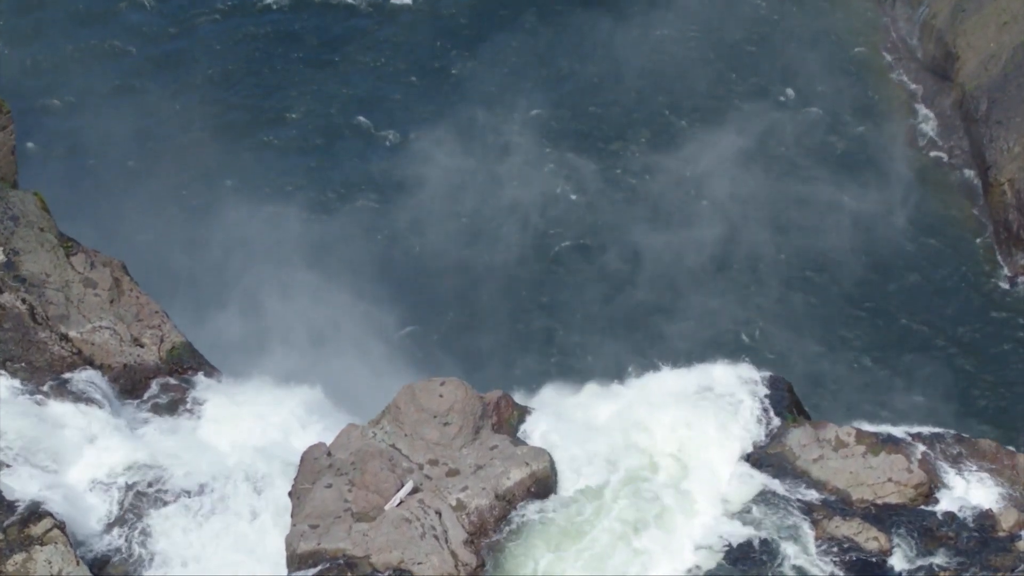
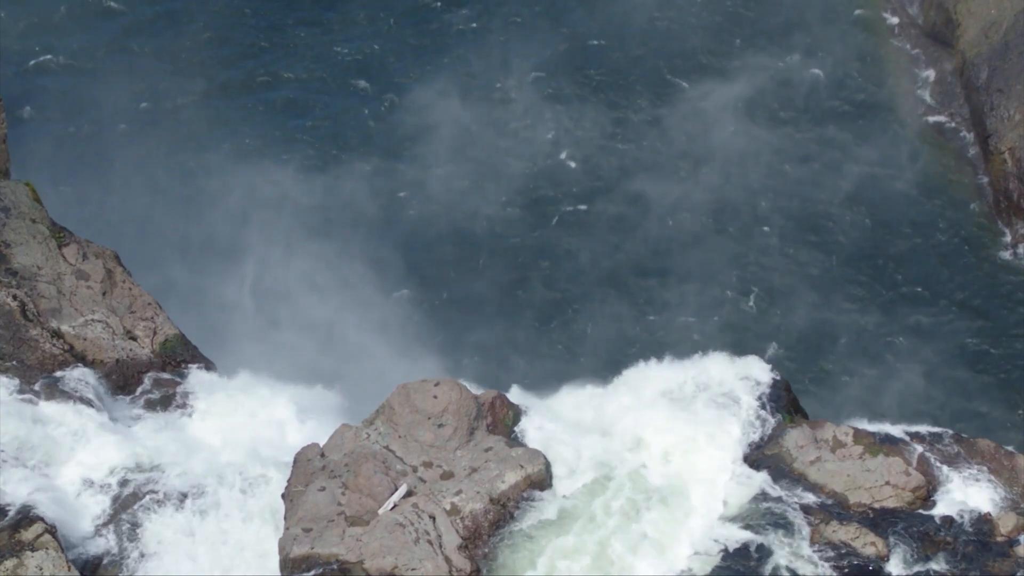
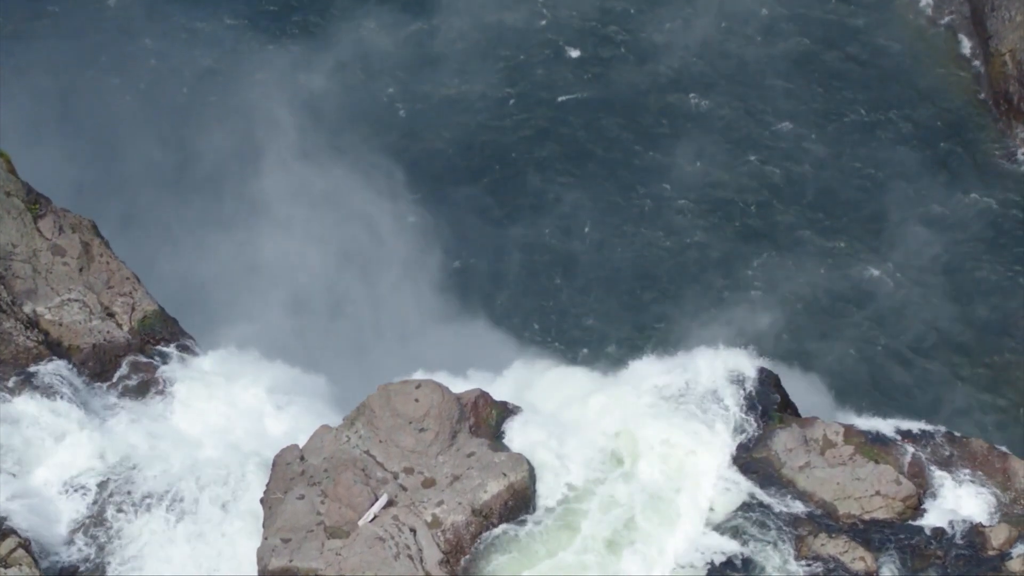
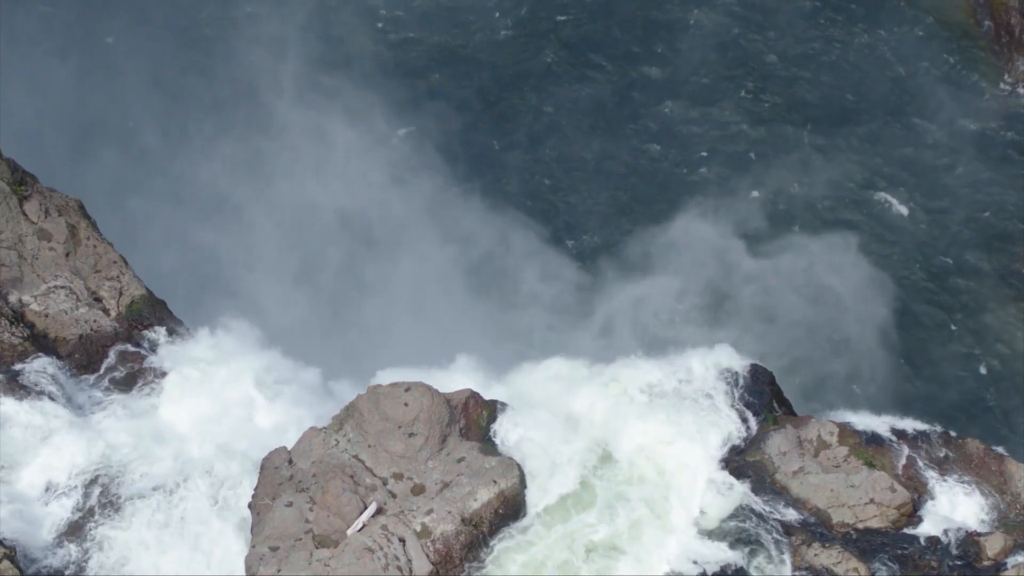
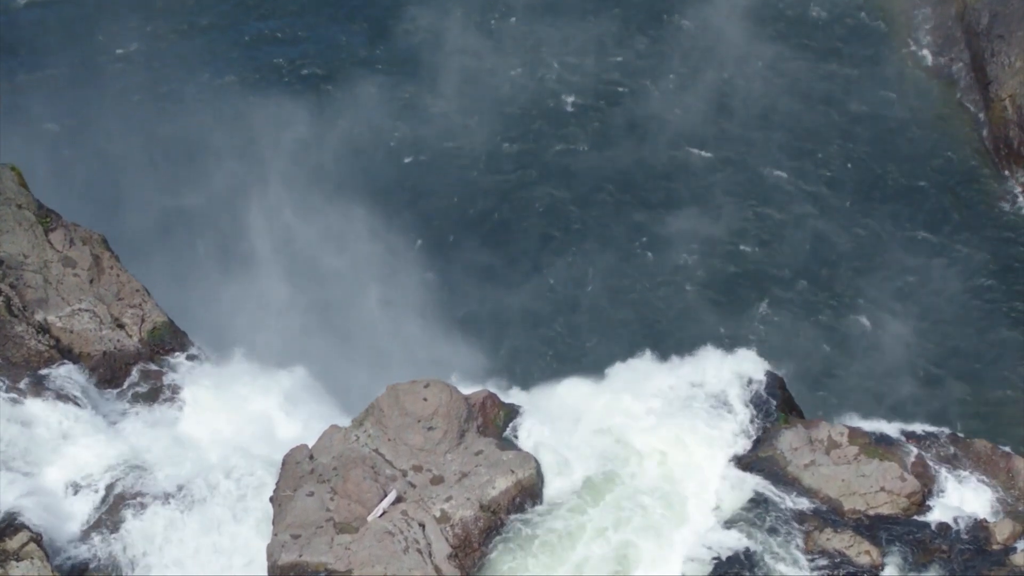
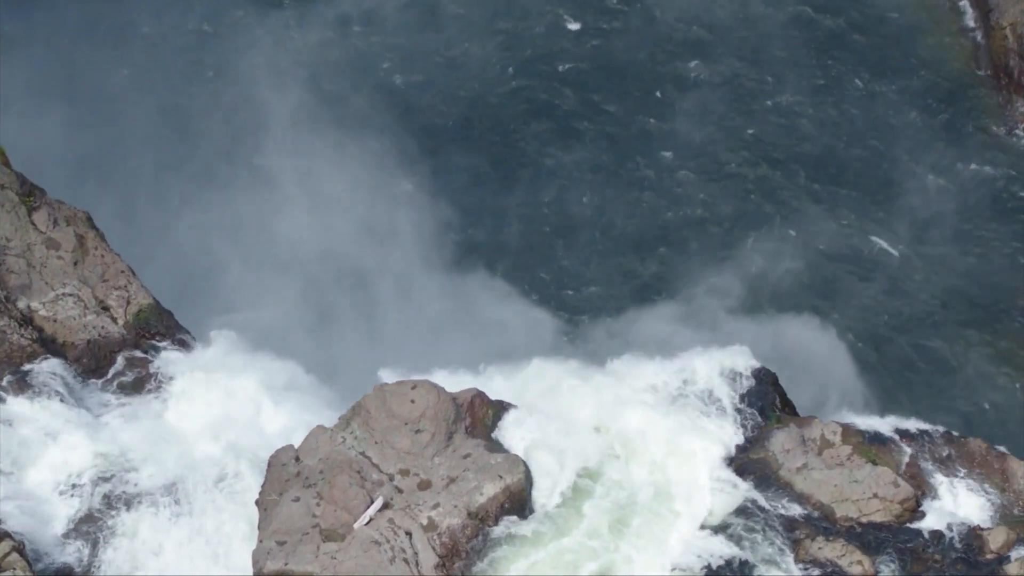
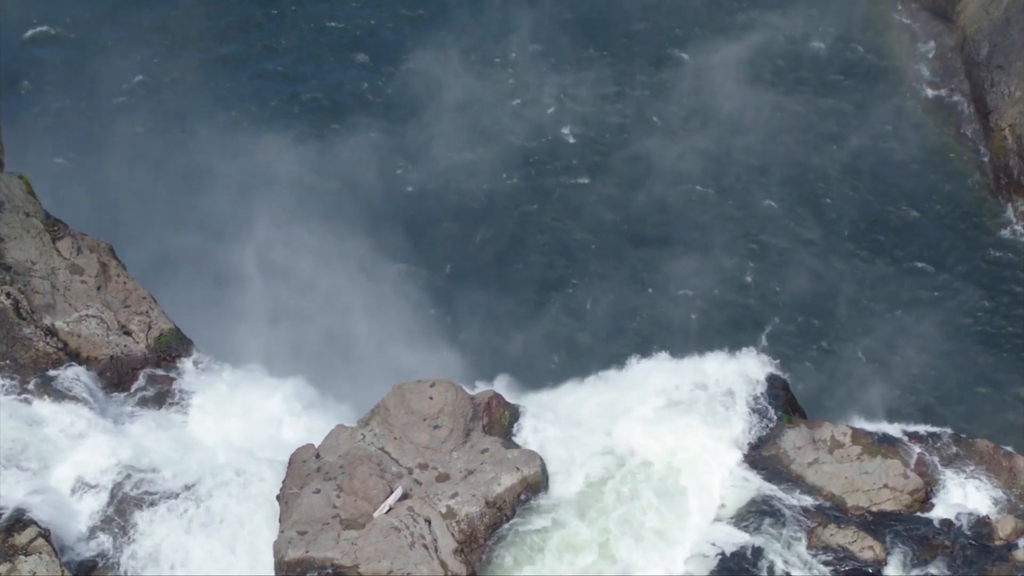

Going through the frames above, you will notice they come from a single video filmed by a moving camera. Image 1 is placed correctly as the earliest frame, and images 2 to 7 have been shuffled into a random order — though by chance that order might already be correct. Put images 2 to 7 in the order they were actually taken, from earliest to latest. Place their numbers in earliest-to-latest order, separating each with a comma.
2, 7, 5, 3, 6, 4
